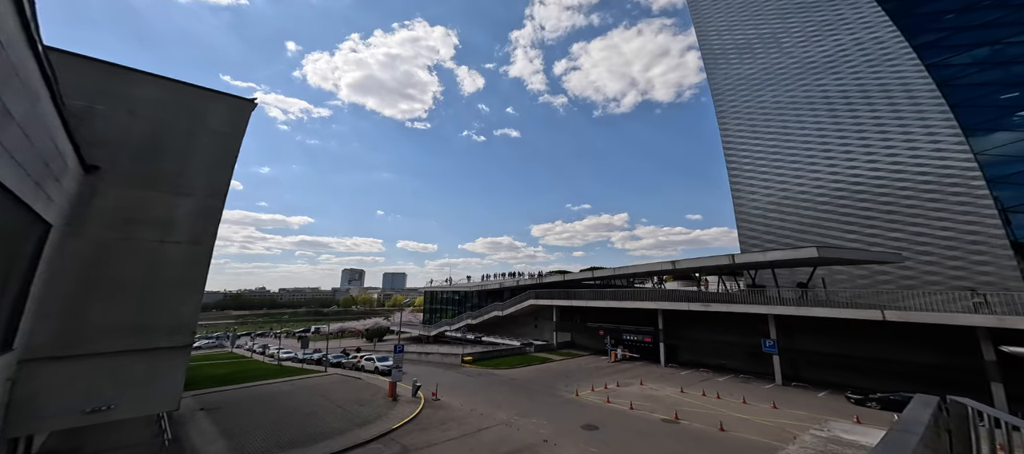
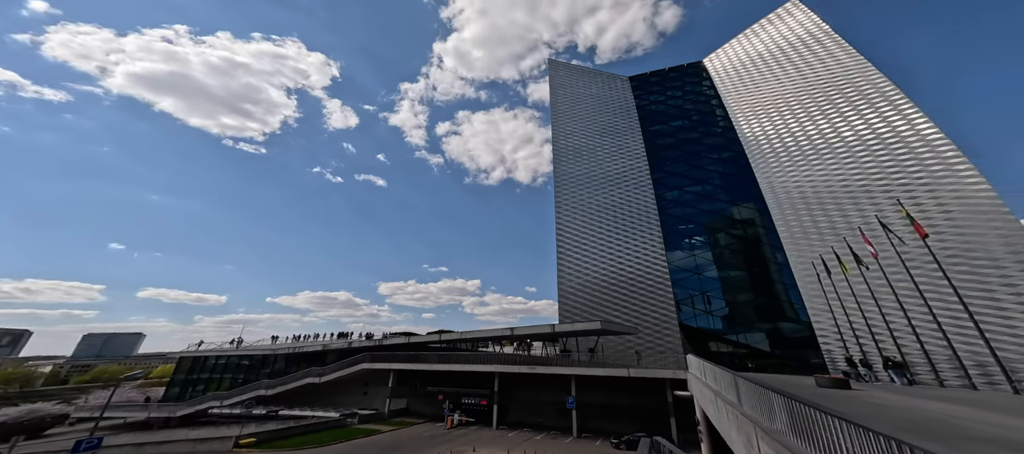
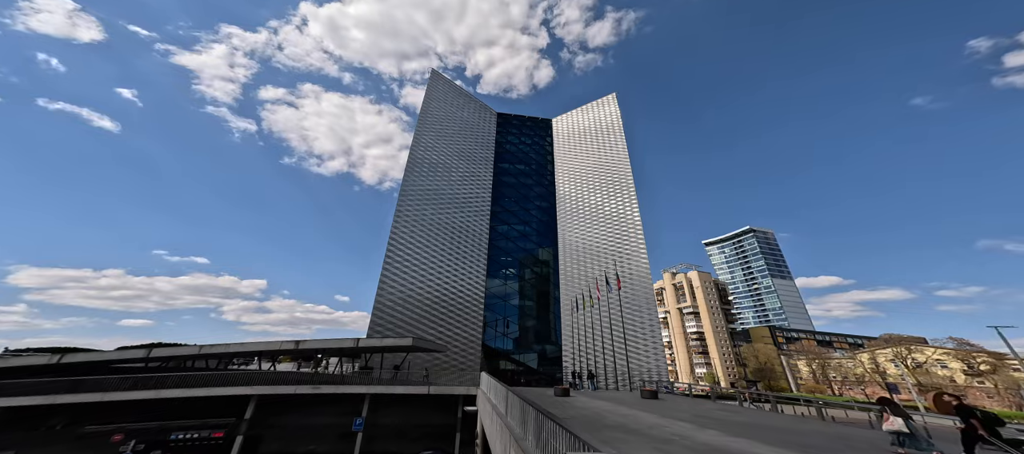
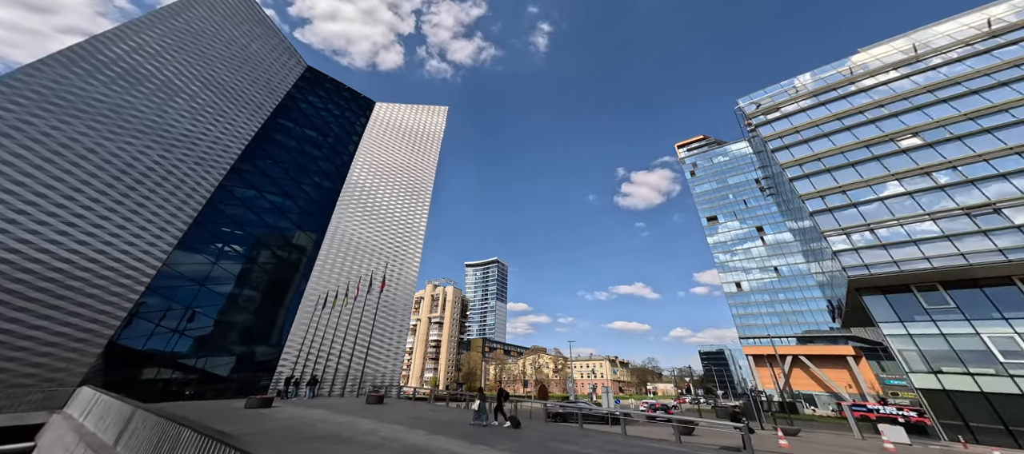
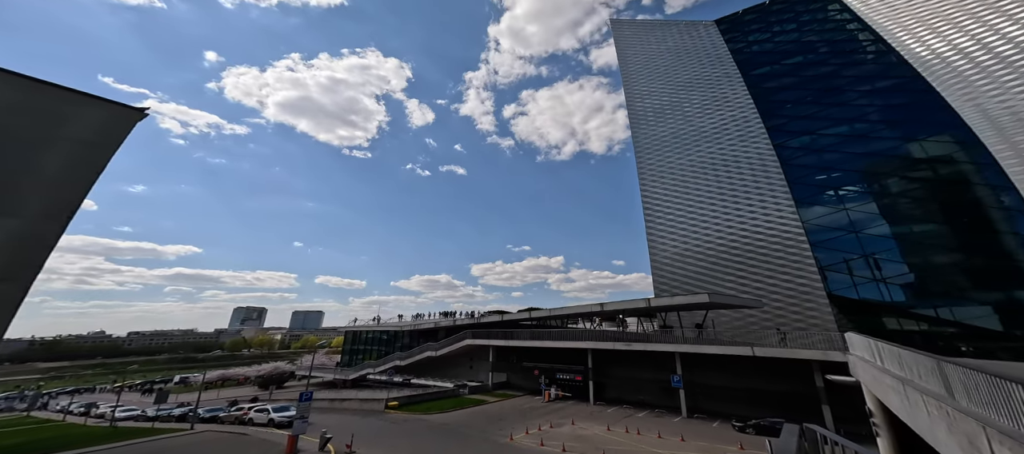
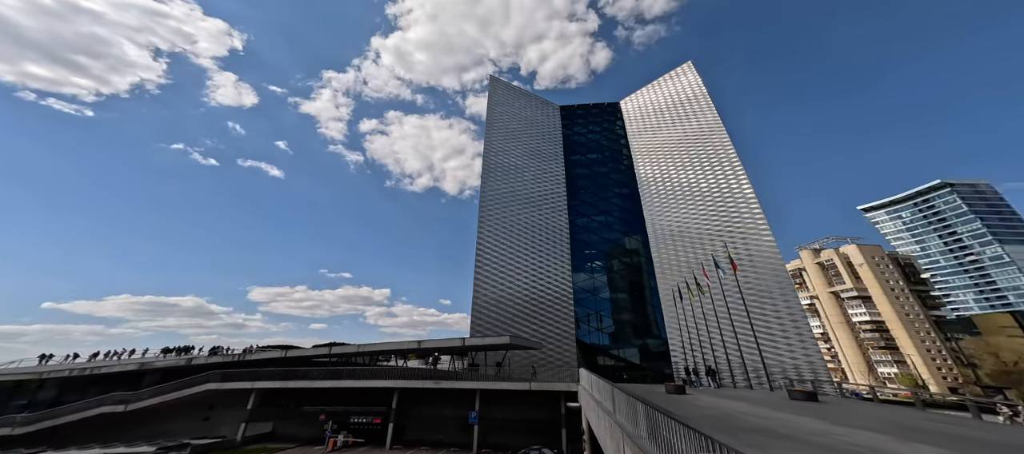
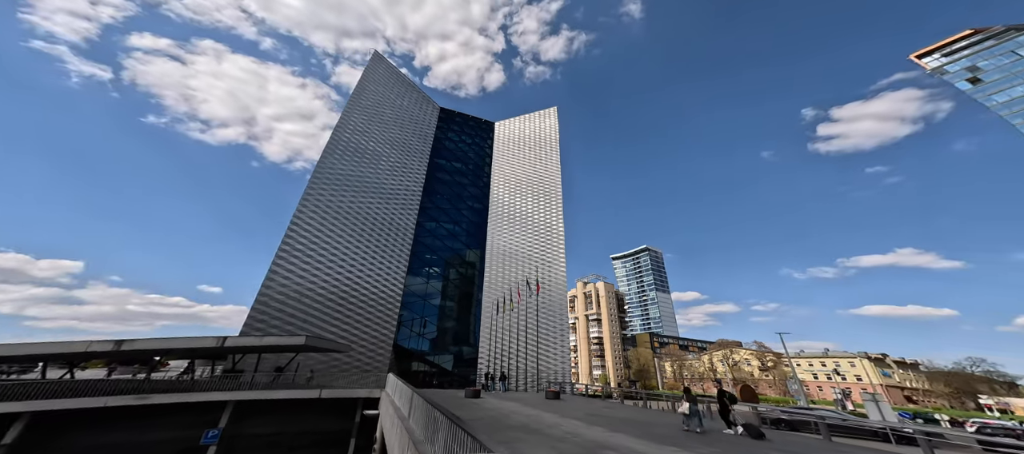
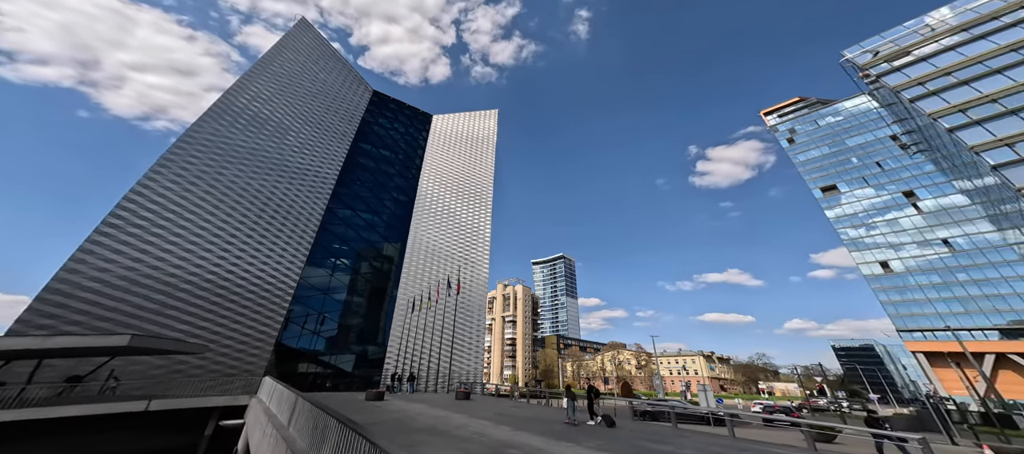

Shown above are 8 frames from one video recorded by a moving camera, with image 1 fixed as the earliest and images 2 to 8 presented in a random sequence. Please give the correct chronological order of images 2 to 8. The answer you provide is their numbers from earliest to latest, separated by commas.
5, 2, 6, 3, 7, 8, 4
